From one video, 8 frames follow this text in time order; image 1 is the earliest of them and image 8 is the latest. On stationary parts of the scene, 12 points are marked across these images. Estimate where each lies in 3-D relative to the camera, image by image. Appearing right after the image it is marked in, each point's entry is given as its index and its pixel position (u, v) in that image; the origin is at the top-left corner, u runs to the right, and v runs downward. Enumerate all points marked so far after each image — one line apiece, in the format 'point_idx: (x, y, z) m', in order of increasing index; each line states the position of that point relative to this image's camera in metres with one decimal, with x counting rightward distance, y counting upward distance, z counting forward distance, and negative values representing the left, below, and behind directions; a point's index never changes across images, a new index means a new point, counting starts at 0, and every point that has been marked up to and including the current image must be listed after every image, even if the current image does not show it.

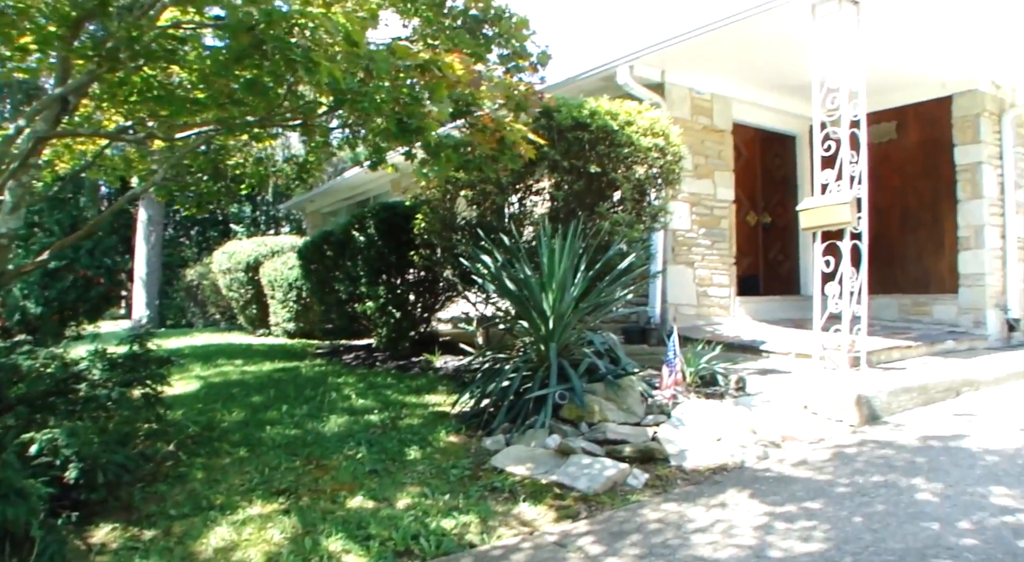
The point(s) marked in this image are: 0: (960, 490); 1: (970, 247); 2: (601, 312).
0: (+1.7, -0.8, +2.7) m
1: (+4.5, +0.4, +6.8) m
2: (+0.5, -0.2, +4.7) m
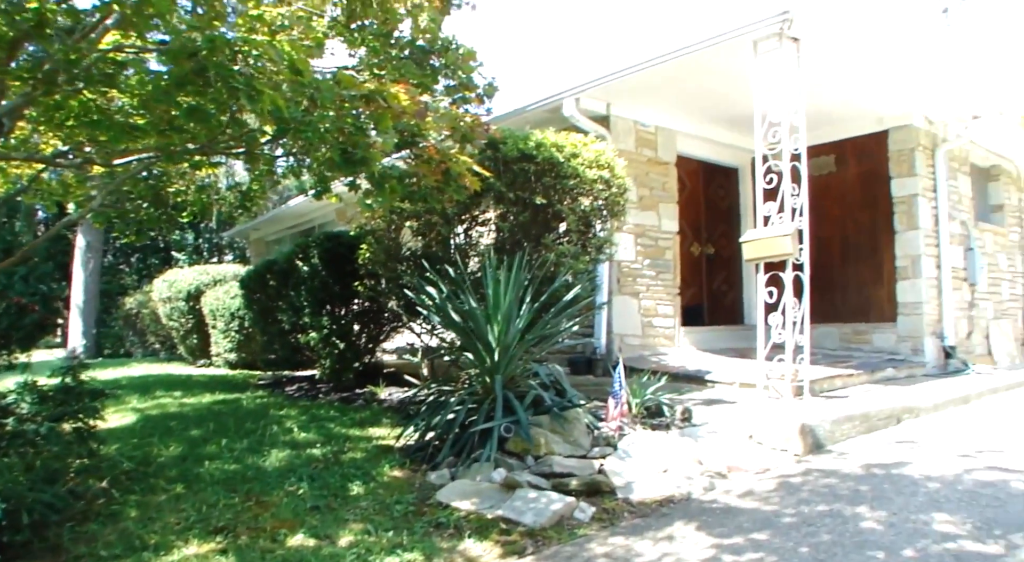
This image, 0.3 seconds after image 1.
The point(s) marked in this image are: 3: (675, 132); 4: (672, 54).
0: (+1.5, -0.9, +2.8) m
1: (+4.0, +0.1, +7.1) m
2: (+0.2, -0.4, +4.6) m
3: (+1.6, +1.6, +7.5) m
4: (+1.2, +1.9, +5.7) m
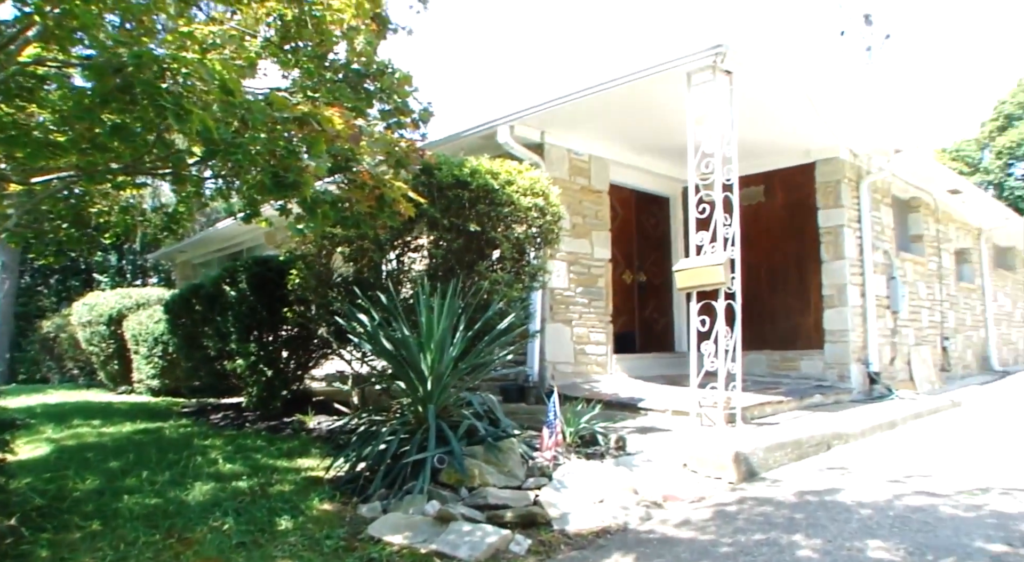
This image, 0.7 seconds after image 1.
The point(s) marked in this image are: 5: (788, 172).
0: (+1.3, -1.0, +2.8) m
1: (+3.3, -0.2, +7.4) m
2: (-0.2, -0.6, +4.6) m
3: (+0.9, +1.3, +7.7) m
4: (+0.7, +1.6, +5.8) m
5: (+3.0, +1.2, +8.0) m
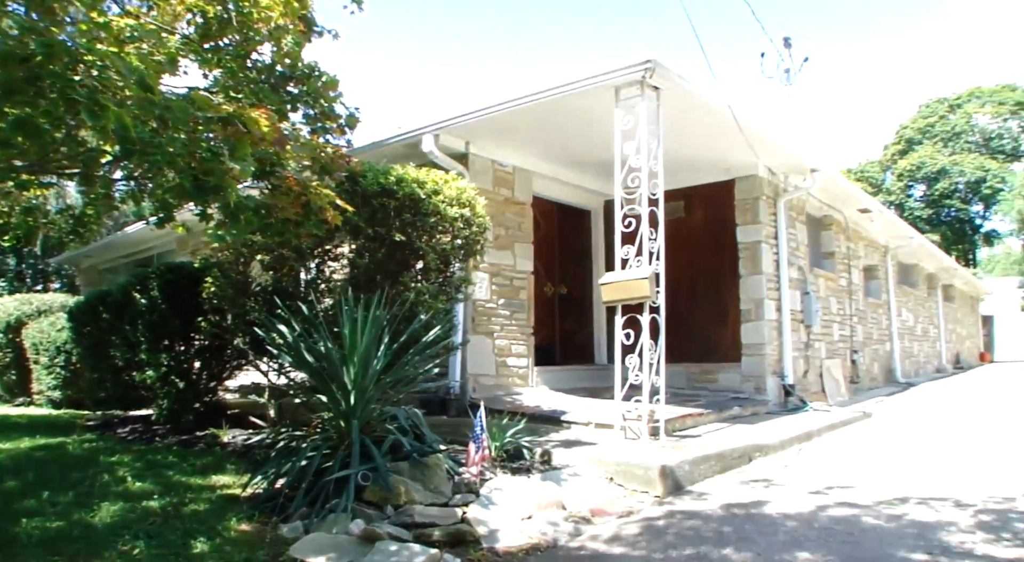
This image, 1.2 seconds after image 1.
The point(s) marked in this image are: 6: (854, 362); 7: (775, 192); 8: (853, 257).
0: (+1.0, -1.1, +2.9) m
1: (+2.5, -0.4, +7.6) m
2: (-0.7, -0.7, +4.4) m
3: (+0.2, +1.2, +7.7) m
4: (+0.2, +1.5, +5.8) m
5: (+2.2, +1.1, +8.2) m
6: (+4.7, -1.1, +9.8) m
7: (+2.9, +1.0, +8.1) m
8: (+4.9, +0.4, +10.3) m
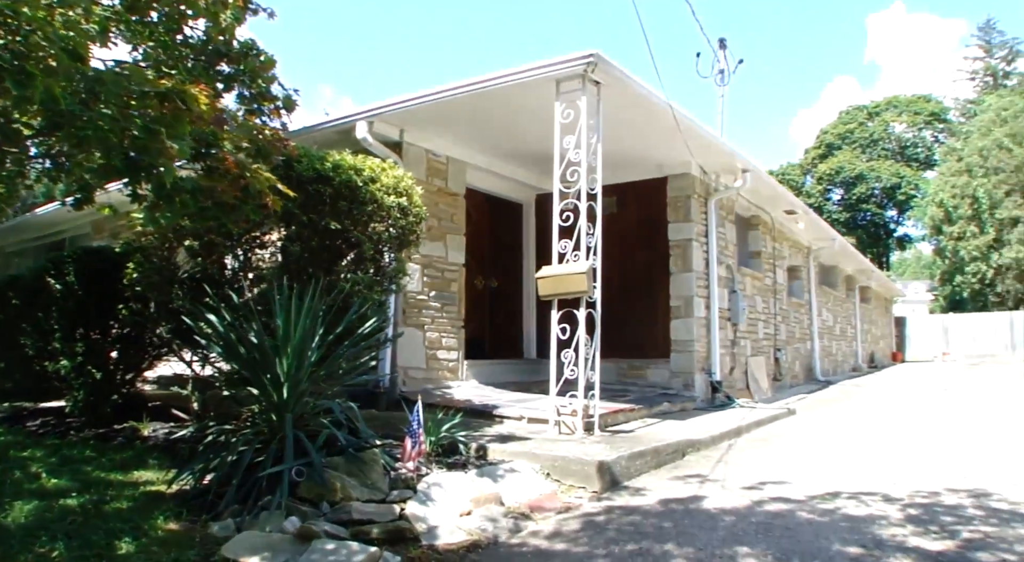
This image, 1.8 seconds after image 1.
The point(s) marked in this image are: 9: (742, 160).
0: (+0.8, -1.1, +2.9) m
1: (+1.8, -0.4, +7.8) m
2: (-1.0, -0.6, +4.3) m
3: (-0.5, +1.2, +7.6) m
4: (-0.3, +1.6, +5.8) m
5: (+1.5, +1.1, +8.4) m
6: (+3.8, -1.1, +10.2) m
7: (+2.2, +1.0, +8.3) m
8: (+4.0, +0.4, +10.7) m
9: (+2.5, +1.3, +7.9) m
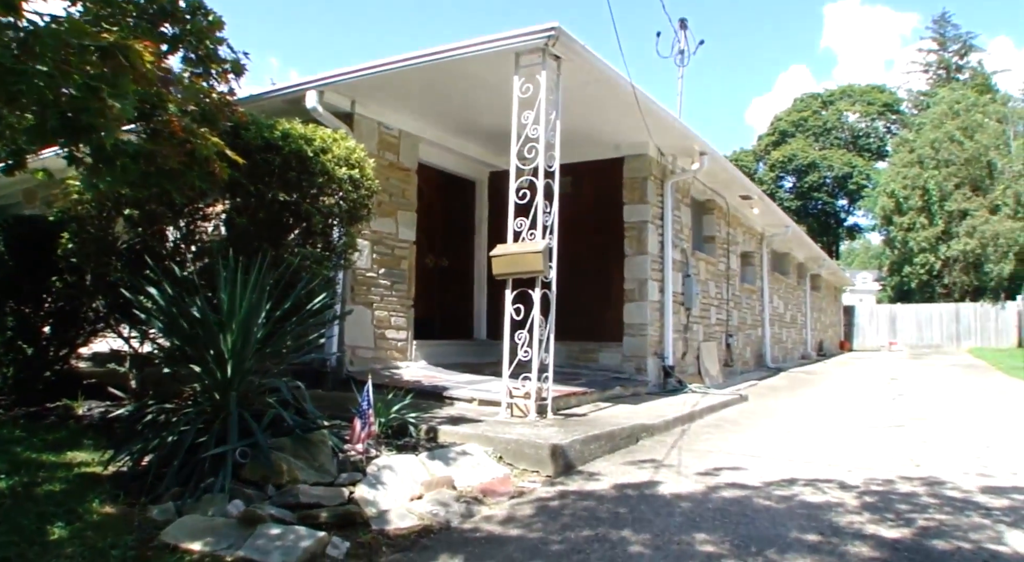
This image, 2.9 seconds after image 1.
0: (+0.6, -1.0, +2.9) m
1: (+1.4, -0.2, +7.8) m
2: (-1.3, -0.5, +4.2) m
3: (-0.9, +1.5, +7.4) m
4: (-0.6, +1.7, +5.6) m
5: (+1.0, +1.3, +8.3) m
6: (+3.1, -0.9, +10.4) m
7: (+1.8, +1.2, +8.3) m
8: (+3.3, +0.6, +10.8) m
9: (+2.1, +1.5, +7.9) m
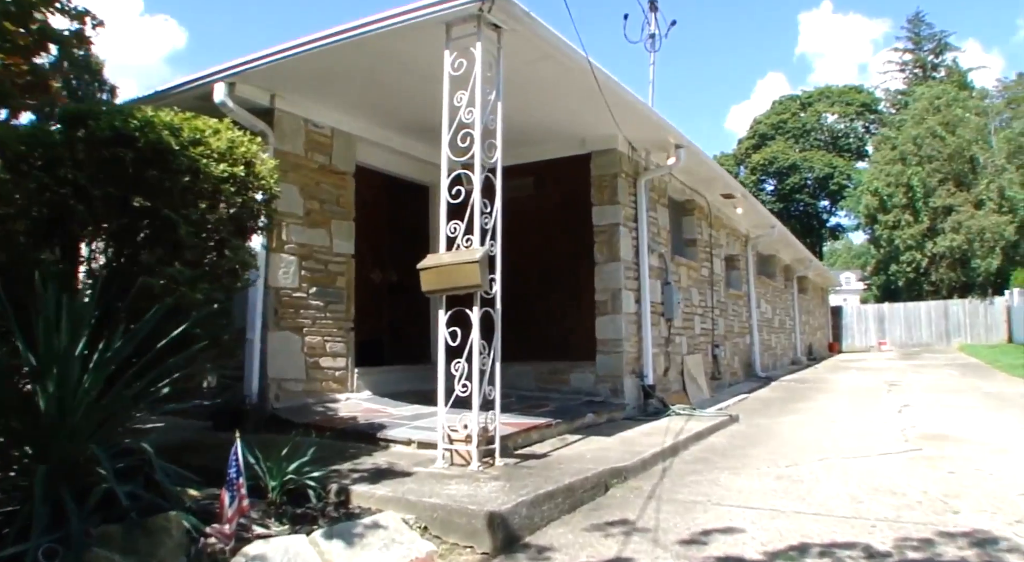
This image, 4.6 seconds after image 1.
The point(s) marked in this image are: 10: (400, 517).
0: (+0.3, -1.1, +2.0) m
1: (+0.9, -0.3, +6.9) m
2: (-1.6, -0.6, +3.2) m
3: (-1.4, +1.3, +6.5) m
4: (-1.0, +1.6, +4.7) m
5: (+0.5, +1.2, +7.4) m
6: (+2.7, -1.0, +9.5) m
7: (+1.3, +1.1, +7.4) m
8: (+2.8, +0.5, +9.9) m
9: (+1.6, +1.4, +7.0) m
10: (-0.5, -1.1, +3.3) m
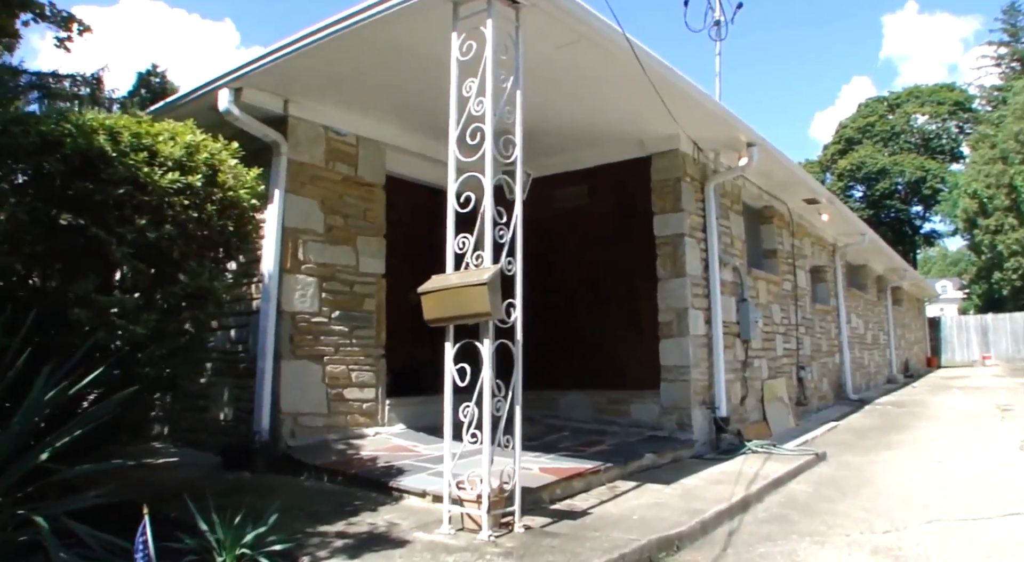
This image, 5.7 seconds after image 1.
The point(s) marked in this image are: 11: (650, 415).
0: (+0.2, -1.2, +1.2) m
1: (+1.4, -0.4, +6.1) m
2: (-1.6, -0.7, +2.7) m
3: (-1.0, +1.1, +5.9) m
4: (-0.9, +1.5, +4.1) m
5: (+1.0, +1.0, +6.6) m
6: (+3.4, -1.2, +8.4) m
7: (+1.7, +1.0, +6.5) m
8: (+3.6, +0.3, +8.9) m
9: (+2.0, +1.3, +6.1) m
10: (-0.4, -1.2, +2.6) m
11: (+1.2, -1.1, +6.1) m
